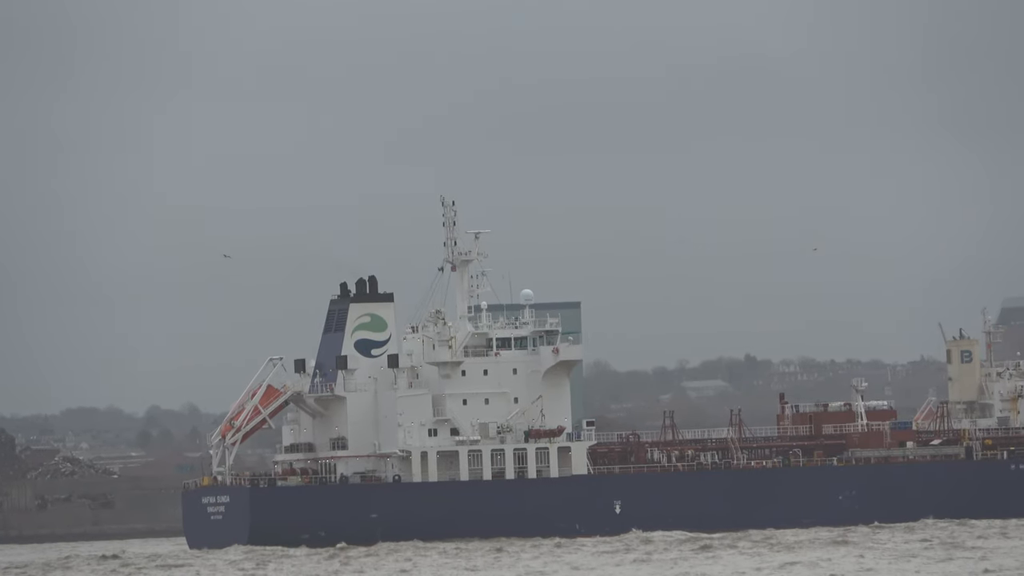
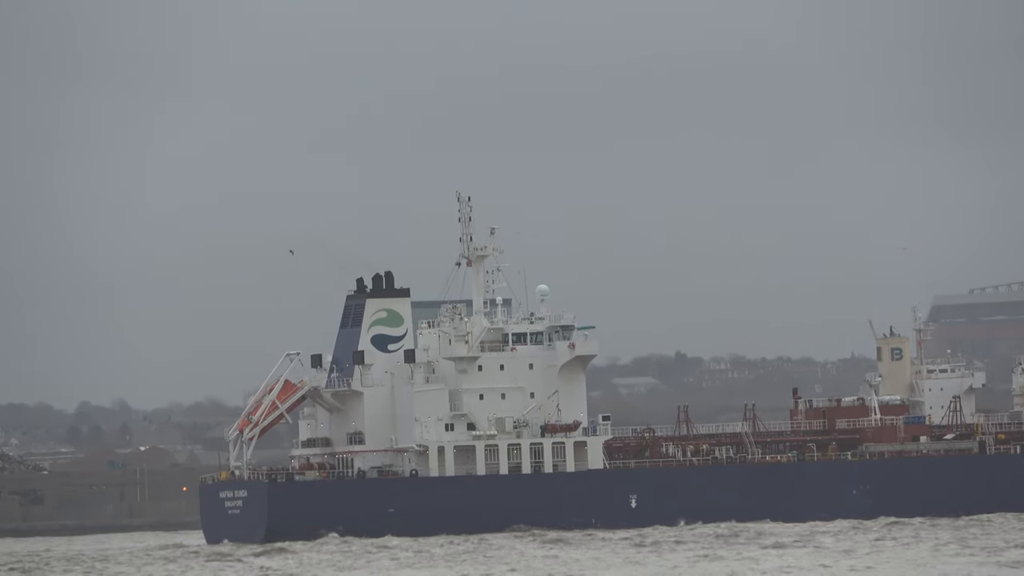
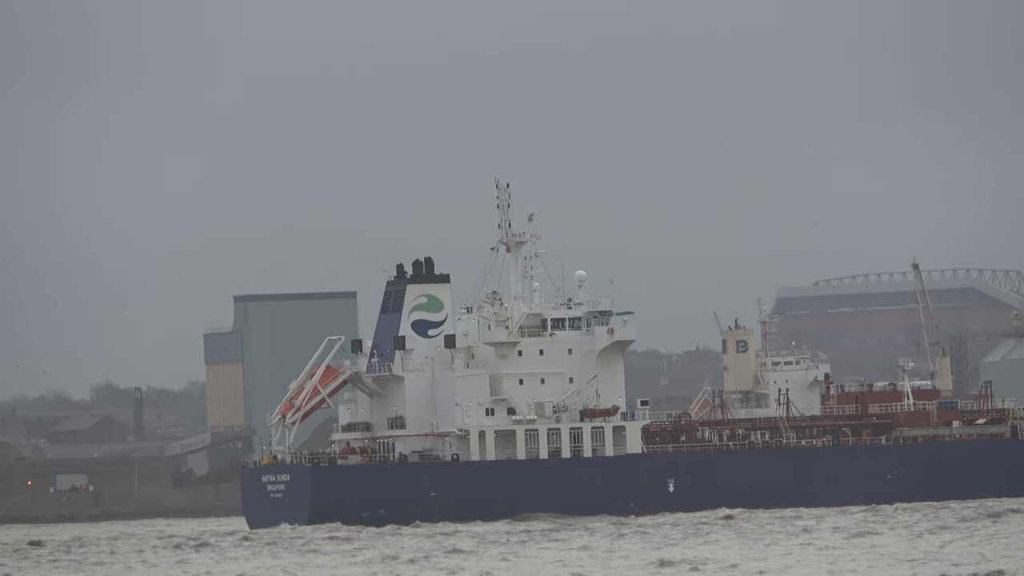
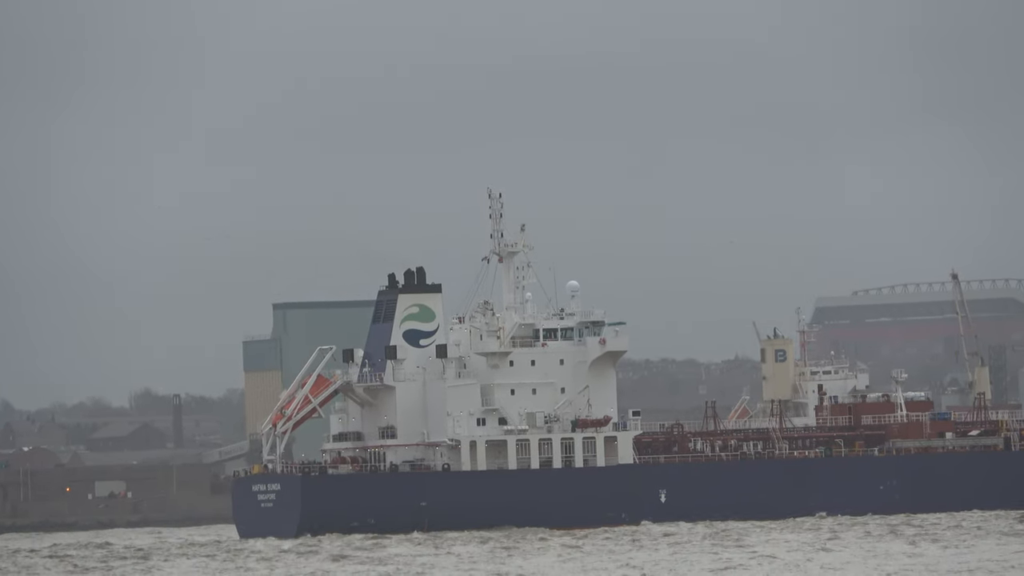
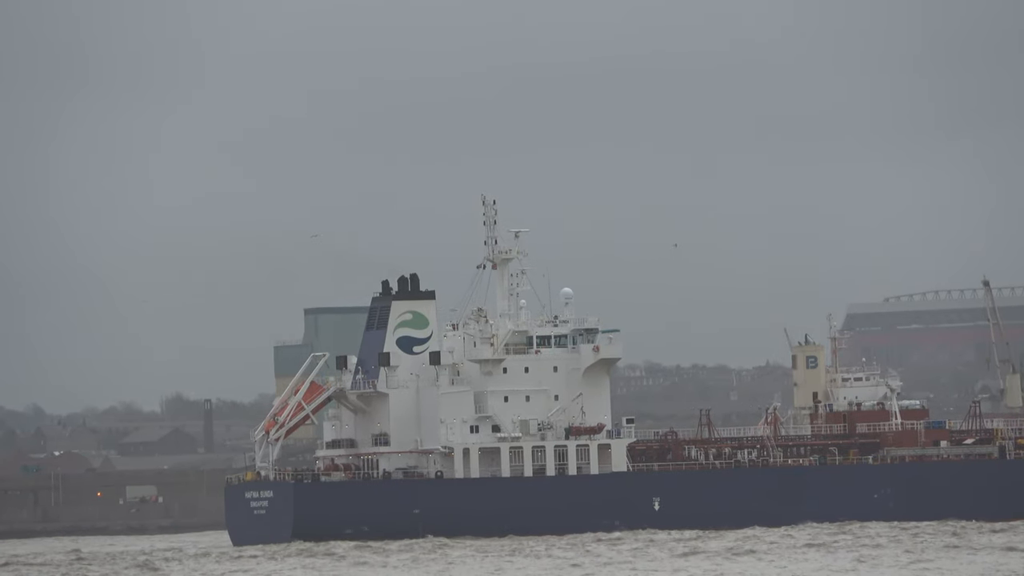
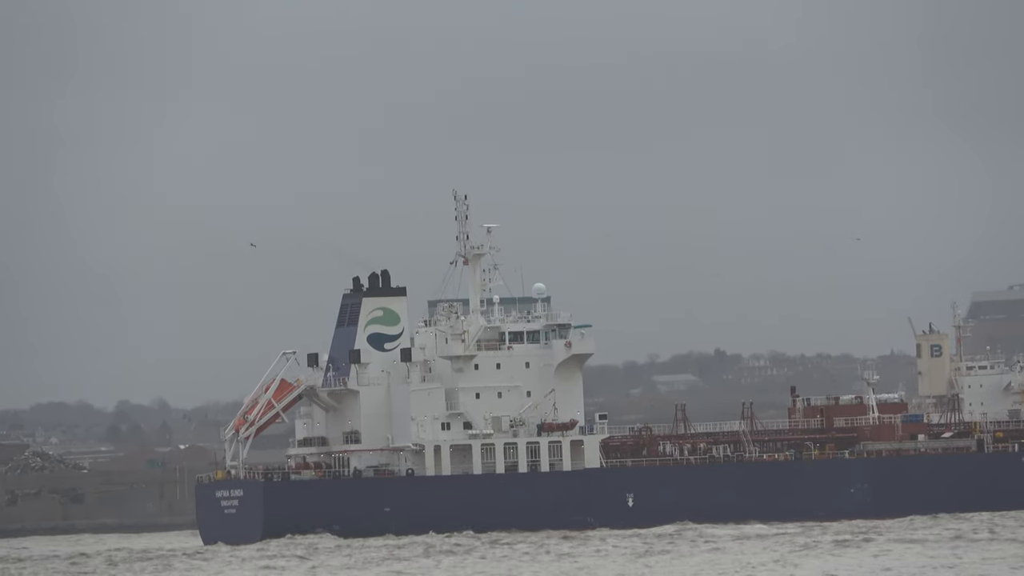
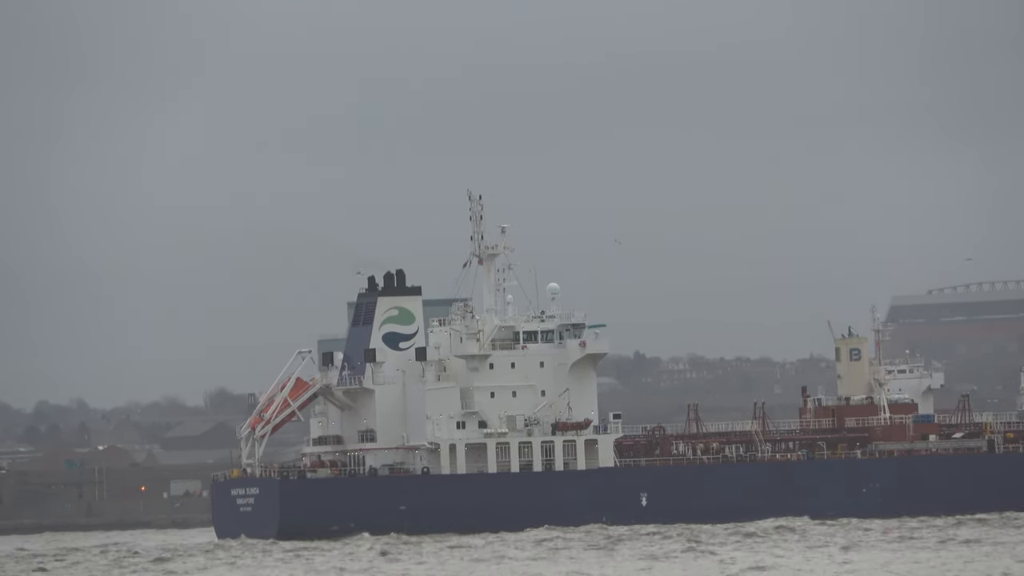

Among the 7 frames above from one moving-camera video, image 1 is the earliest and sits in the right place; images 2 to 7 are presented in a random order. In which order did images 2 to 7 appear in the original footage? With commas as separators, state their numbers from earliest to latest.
6, 2, 7, 5, 4, 3
